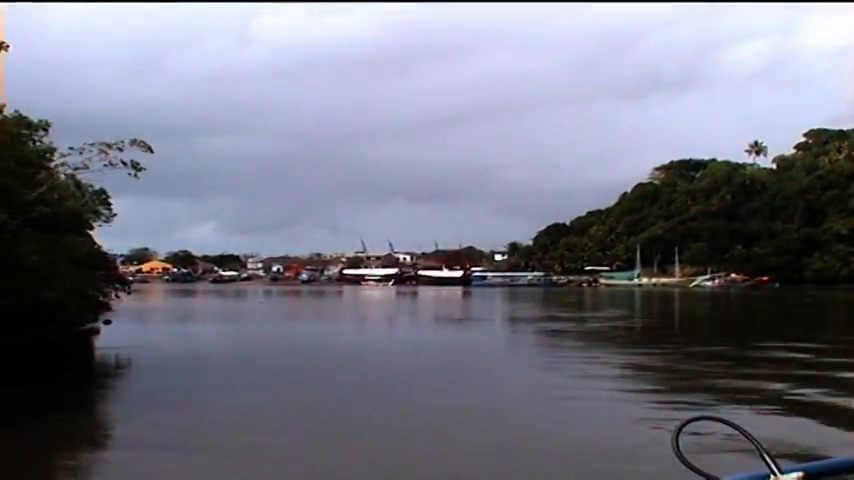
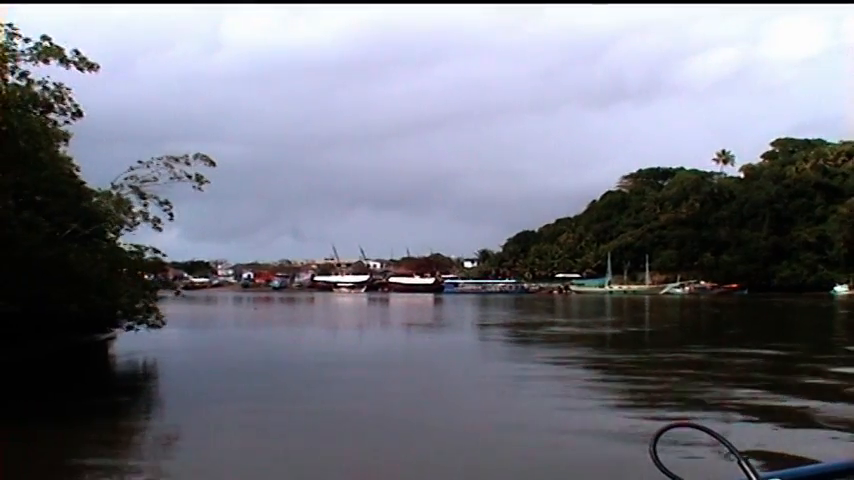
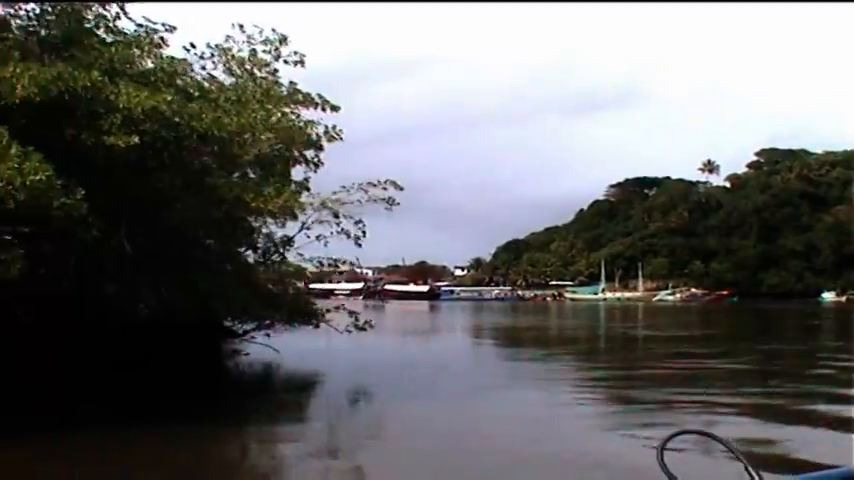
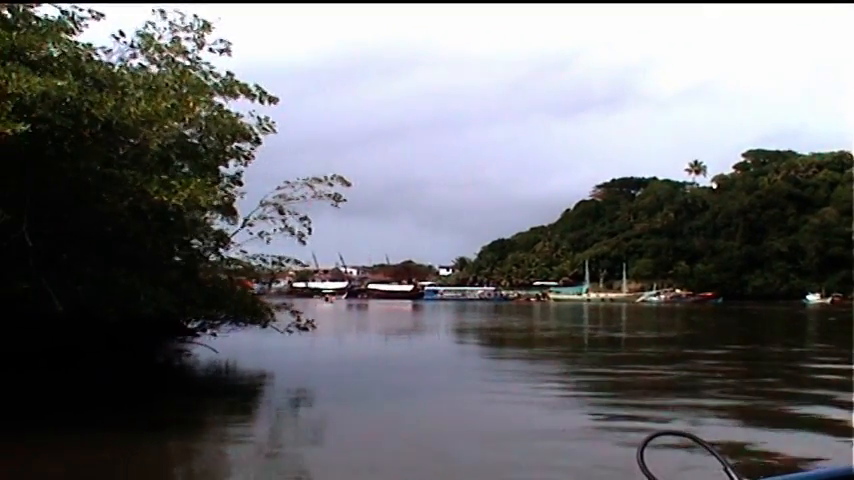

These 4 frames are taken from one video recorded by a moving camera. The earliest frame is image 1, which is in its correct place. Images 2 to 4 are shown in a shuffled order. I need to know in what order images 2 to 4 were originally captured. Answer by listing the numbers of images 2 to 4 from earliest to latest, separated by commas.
2, 4, 3
